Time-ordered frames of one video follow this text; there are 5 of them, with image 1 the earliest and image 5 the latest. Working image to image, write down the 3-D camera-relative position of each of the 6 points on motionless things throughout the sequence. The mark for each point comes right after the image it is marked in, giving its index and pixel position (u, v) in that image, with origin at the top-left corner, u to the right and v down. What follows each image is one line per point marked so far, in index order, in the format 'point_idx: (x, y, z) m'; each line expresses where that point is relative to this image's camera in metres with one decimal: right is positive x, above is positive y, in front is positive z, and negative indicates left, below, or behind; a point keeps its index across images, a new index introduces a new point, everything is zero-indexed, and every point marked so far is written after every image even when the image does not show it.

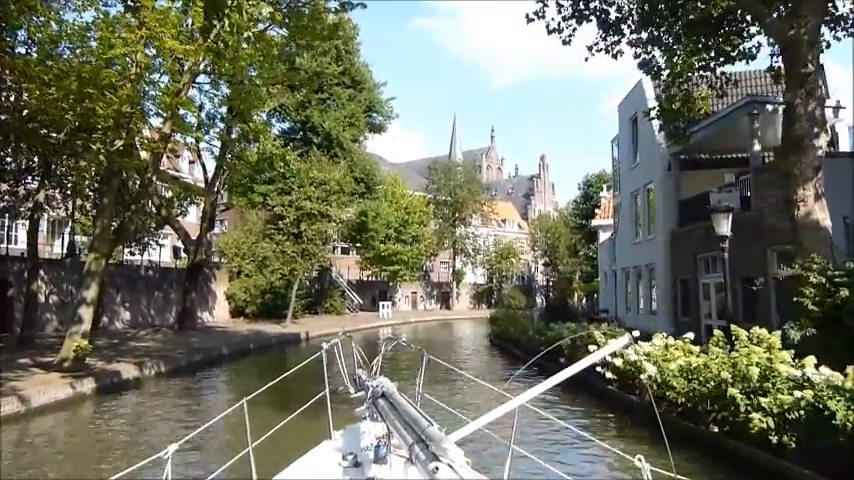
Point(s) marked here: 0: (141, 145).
0: (-5.7, +1.9, +15.8) m
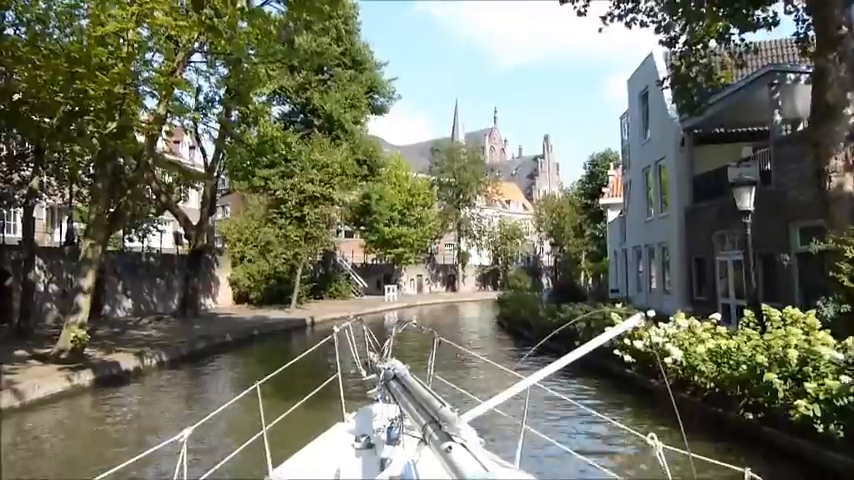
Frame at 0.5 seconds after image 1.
0: (-5.6, +2.2, +15.3) m
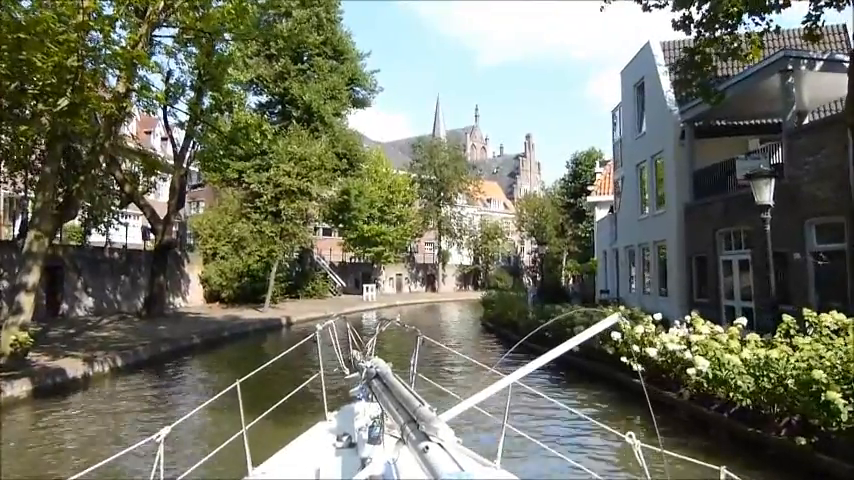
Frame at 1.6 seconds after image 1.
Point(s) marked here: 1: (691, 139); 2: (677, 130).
0: (-5.8, +2.3, +13.8) m
1: (+6.1, +2.3, +18.2) m
2: (+5.8, +2.6, +18.4) m
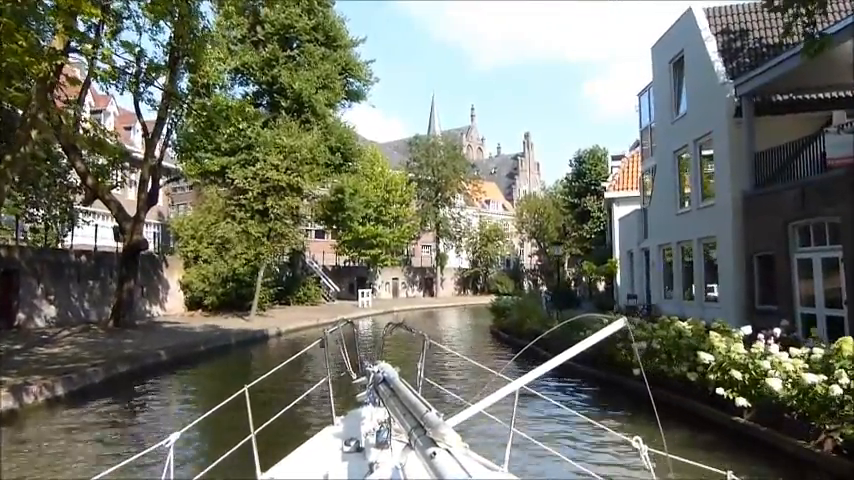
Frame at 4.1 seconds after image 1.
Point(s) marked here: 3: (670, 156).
0: (-5.6, +2.4, +10.9) m
1: (+6.3, +2.4, +15.4) m
2: (+6.1, +2.7, +15.6) m
3: (+6.1, +2.1, +19.8) m
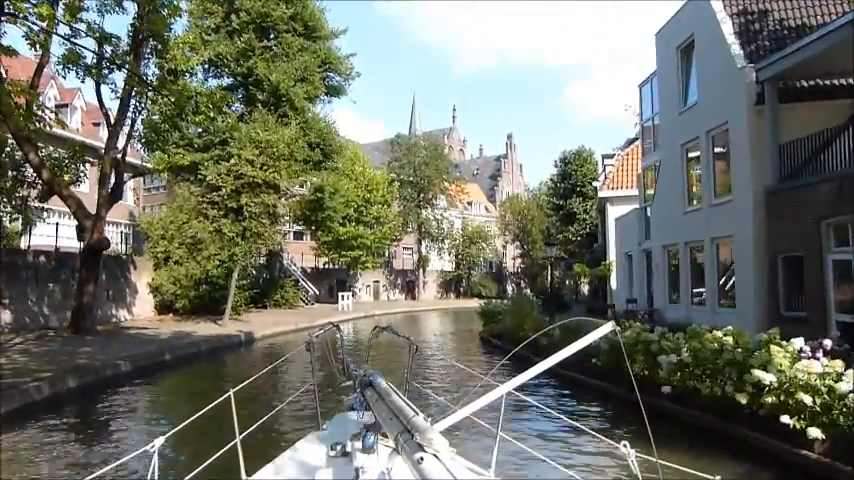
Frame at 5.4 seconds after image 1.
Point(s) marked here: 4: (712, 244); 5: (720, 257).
0: (-5.6, +2.4, +9.2) m
1: (+6.2, +2.4, +14.1) m
2: (+5.9, +2.7, +14.2) m
3: (+5.9, +2.1, +18.4) m
4: (+6.0, -0.1, +16.4) m
5: (+6.0, -0.3, +16.2) m
